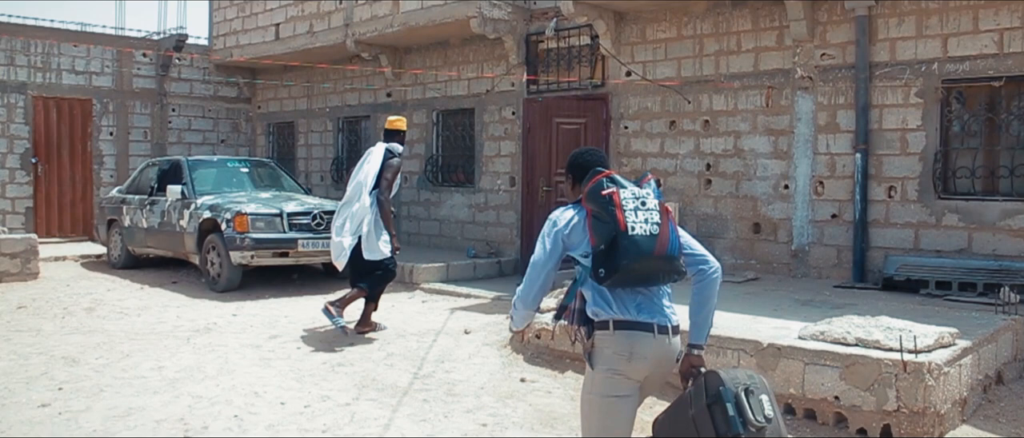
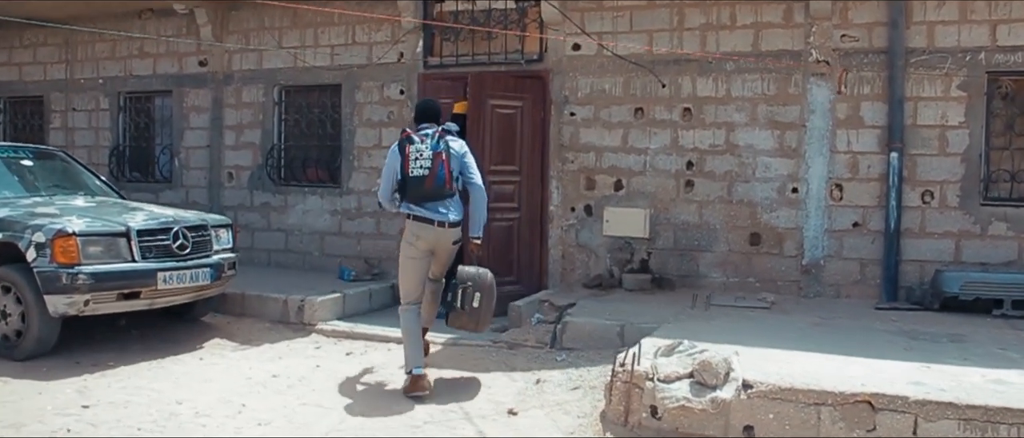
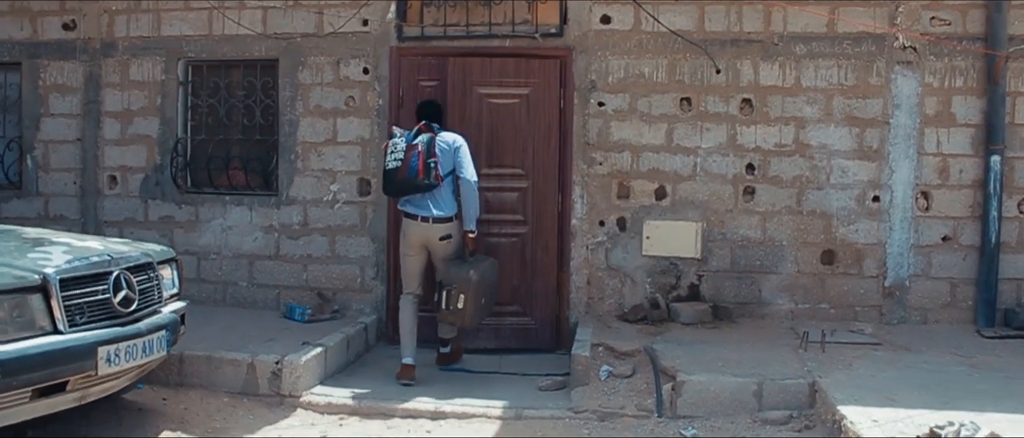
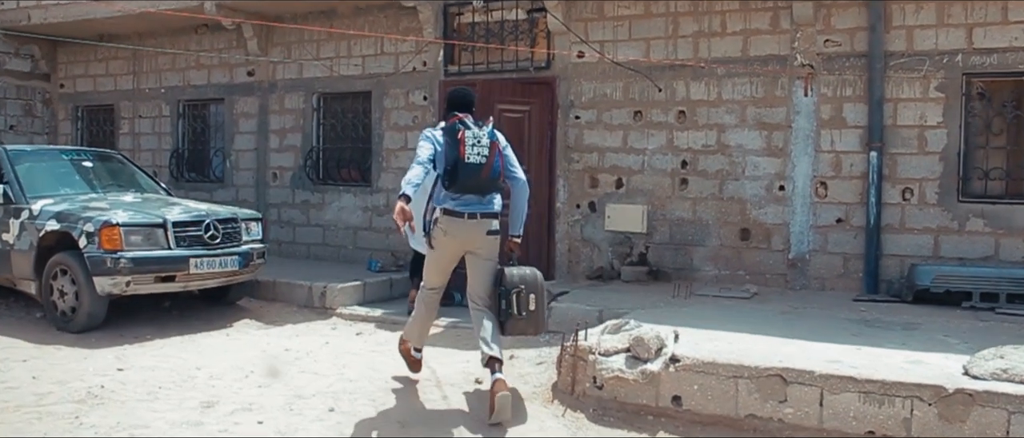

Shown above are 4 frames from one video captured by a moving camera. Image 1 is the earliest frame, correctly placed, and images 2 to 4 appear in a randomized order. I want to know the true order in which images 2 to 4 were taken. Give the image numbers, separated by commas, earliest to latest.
4, 2, 3
